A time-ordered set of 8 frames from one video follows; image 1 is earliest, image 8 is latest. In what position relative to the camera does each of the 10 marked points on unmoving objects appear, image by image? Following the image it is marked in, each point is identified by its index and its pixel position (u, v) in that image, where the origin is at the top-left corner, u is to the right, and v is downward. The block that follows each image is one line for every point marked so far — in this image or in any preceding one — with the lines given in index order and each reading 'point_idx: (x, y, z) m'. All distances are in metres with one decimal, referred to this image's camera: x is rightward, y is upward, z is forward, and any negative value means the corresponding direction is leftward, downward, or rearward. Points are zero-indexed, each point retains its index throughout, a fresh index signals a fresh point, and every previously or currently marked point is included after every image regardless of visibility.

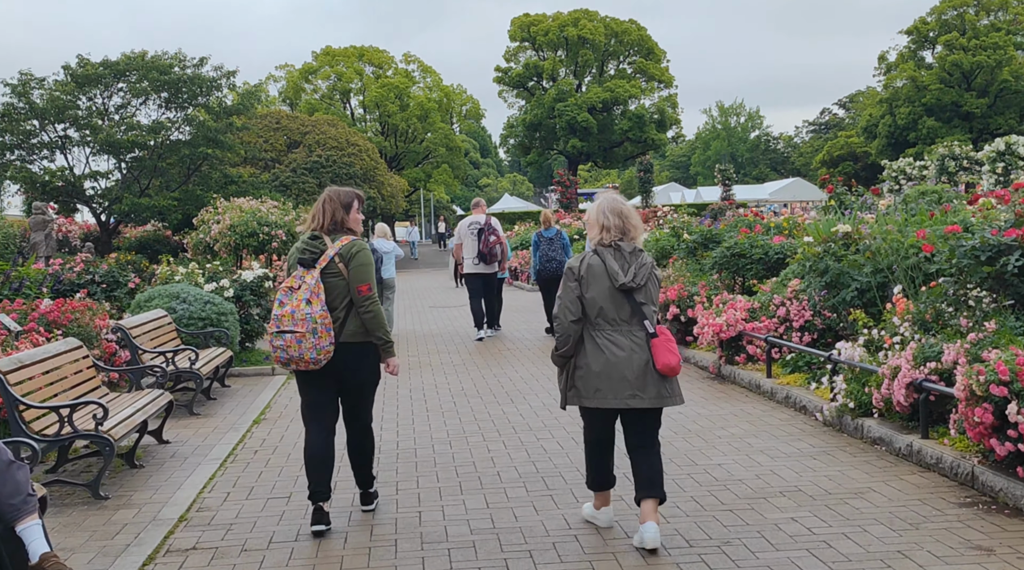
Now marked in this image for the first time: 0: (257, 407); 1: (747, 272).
0: (-2.5, -1.2, +9.3) m
1: (+2.7, +0.1, +11.1) m
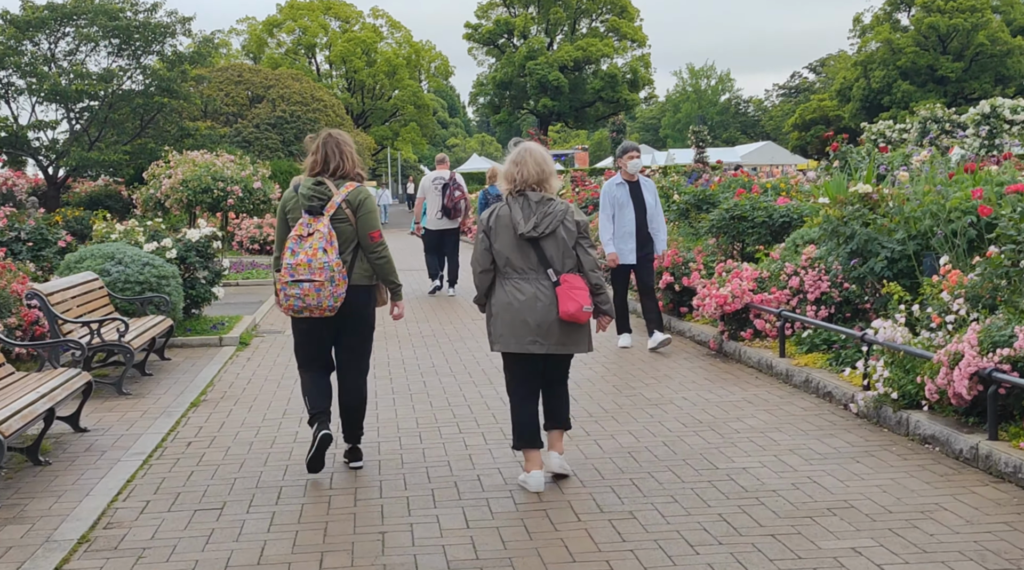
0: (-2.7, -0.9, +8.1) m
1: (+2.5, +0.5, +10.0) m
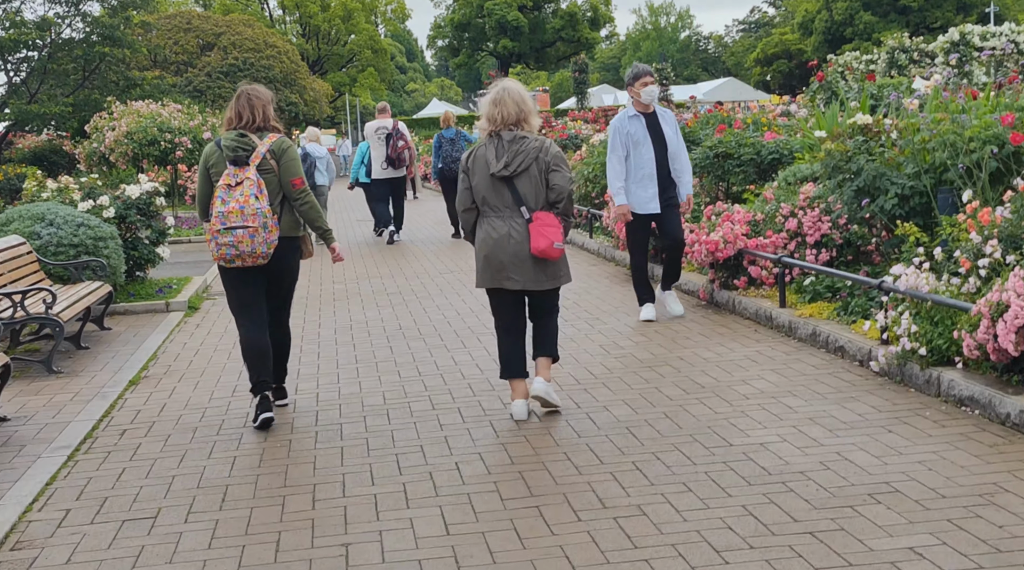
0: (-2.9, -0.6, +7.3) m
1: (+2.2, +1.1, +9.3) m
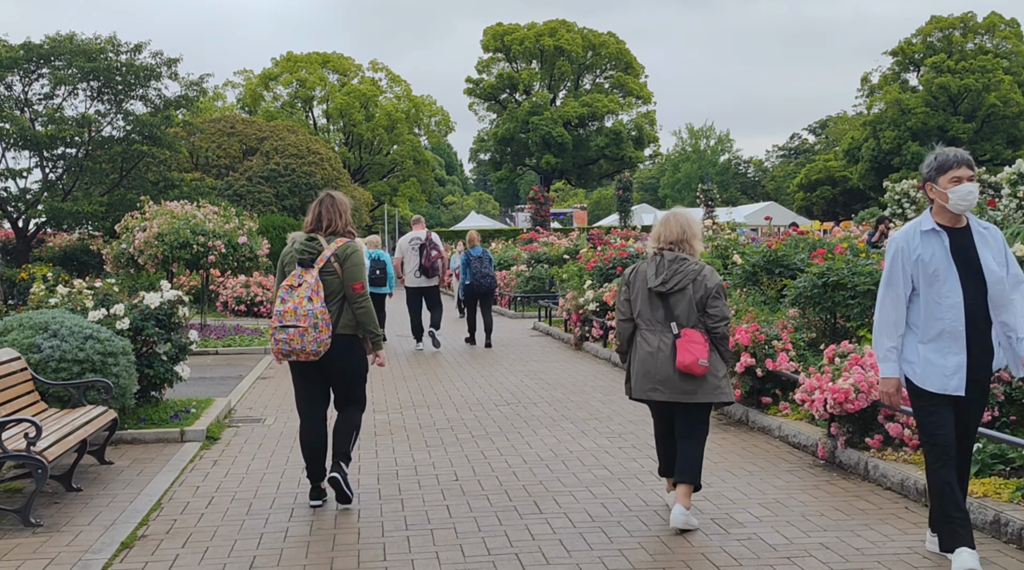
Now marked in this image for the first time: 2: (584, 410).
0: (-2.3, -1.4, +6.0) m
1: (+2.8, -0.2, +8.0) m
2: (+0.8, -1.4, +10.6) m
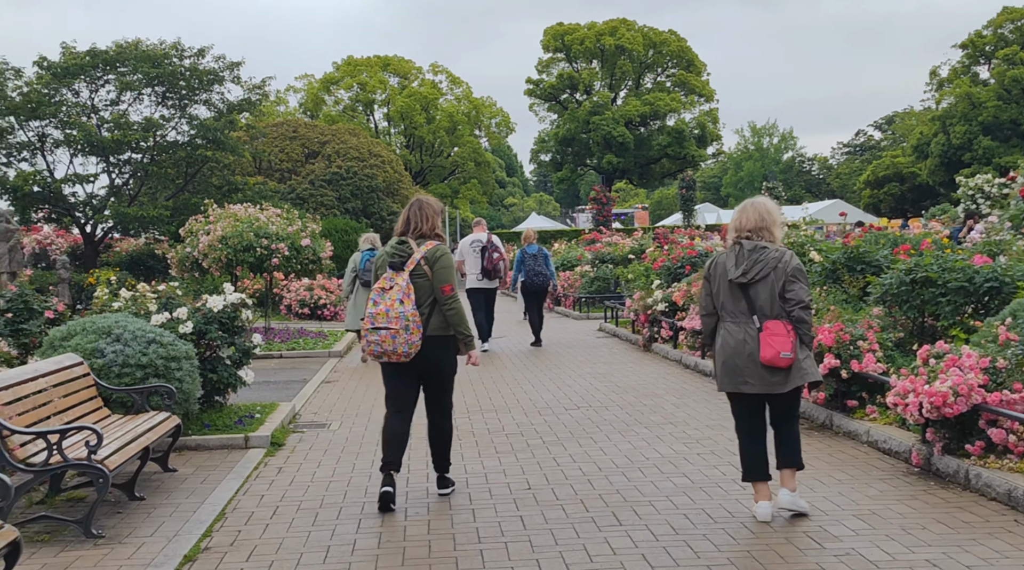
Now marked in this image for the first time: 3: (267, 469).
0: (-1.9, -1.4, +5.8) m
1: (+3.4, -0.2, +7.5) m
2: (+1.5, -1.4, +10.2) m
3: (-1.9, -1.4, +7.3) m
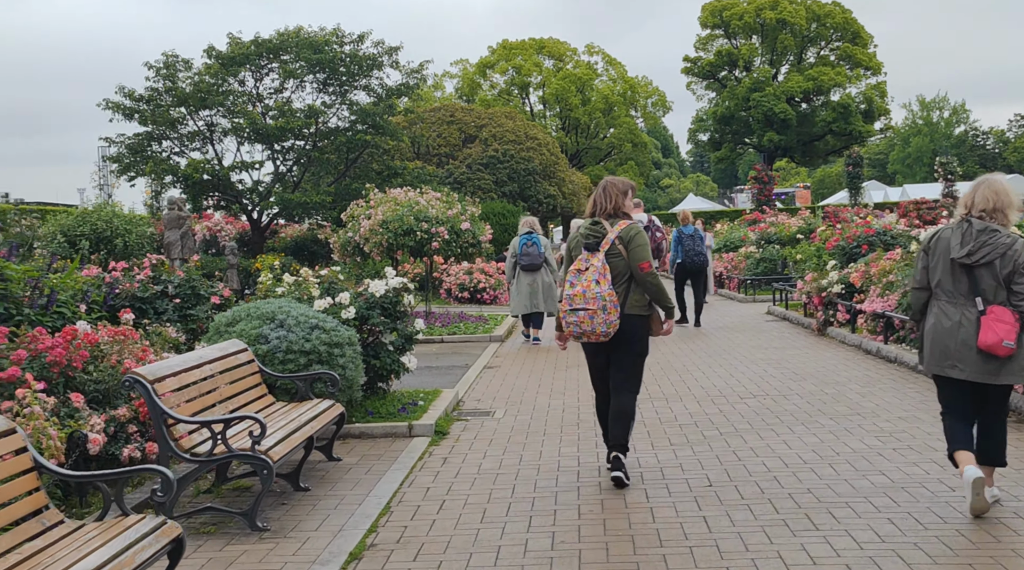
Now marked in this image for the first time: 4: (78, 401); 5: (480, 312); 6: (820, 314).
0: (-0.8, -1.3, +5.5) m
1: (+4.6, 0.0, +6.3) m
2: (+3.2, -1.2, +9.3) m
3: (-0.6, -1.3, +7.0) m
4: (-2.1, -0.6, +4.7) m
5: (-0.6, -0.5, +17.7) m
6: (+5.0, -0.4, +15.3) m
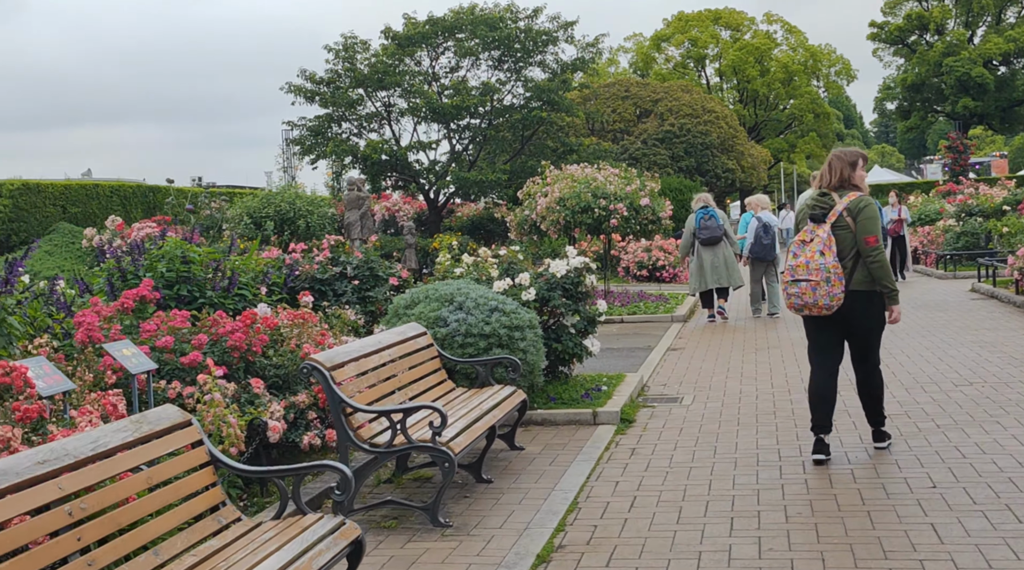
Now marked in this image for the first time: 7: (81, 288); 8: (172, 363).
0: (+0.2, -1.2, +5.1) m
1: (+5.7, +0.2, +4.9) m
2: (+4.9, -0.9, +8.1) m
3: (+0.7, -1.1, +6.6) m
4: (-1.2, -0.5, +4.5) m
5: (+2.7, -0.1, +17.1) m
6: (+7.7, -0.1, +13.6) m
7: (-2.7, 0.0, +5.9) m
8: (-1.6, -0.4, +4.5) m
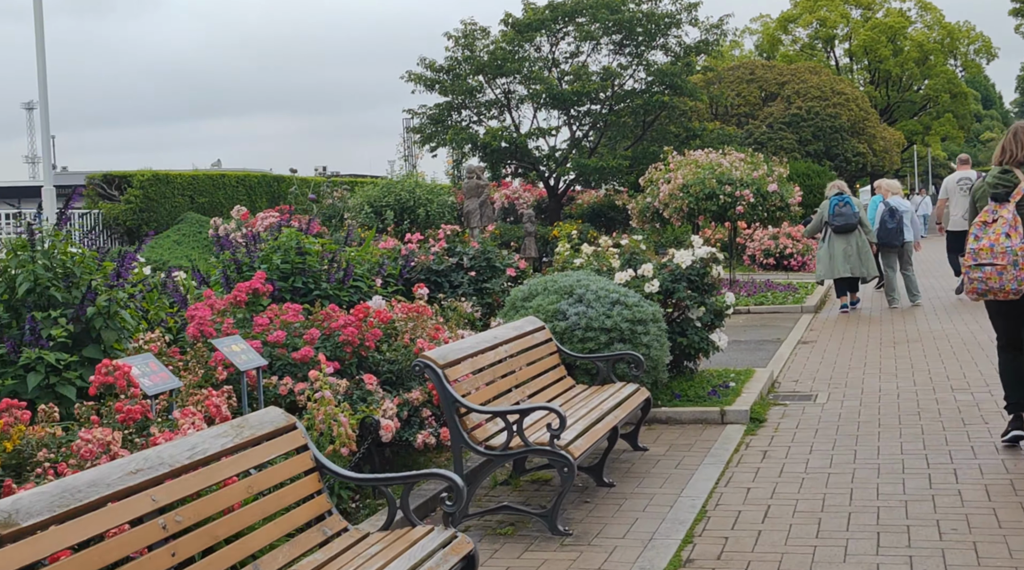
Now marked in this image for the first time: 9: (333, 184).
0: (+0.8, -1.2, +4.8) m
1: (+6.3, +0.2, +3.8) m
2: (+5.9, -0.9, +7.1) m
3: (+1.5, -1.1, +6.1) m
4: (-0.7, -0.5, +4.4) m
5: (+4.7, +0.1, +16.3) m
6: (+9.3, 0.0, +12.3) m
7: (-1.9, 0.0, +5.9) m
8: (-1.1, -0.3, +4.4) m
9: (-3.4, +1.9, +18.4) m
